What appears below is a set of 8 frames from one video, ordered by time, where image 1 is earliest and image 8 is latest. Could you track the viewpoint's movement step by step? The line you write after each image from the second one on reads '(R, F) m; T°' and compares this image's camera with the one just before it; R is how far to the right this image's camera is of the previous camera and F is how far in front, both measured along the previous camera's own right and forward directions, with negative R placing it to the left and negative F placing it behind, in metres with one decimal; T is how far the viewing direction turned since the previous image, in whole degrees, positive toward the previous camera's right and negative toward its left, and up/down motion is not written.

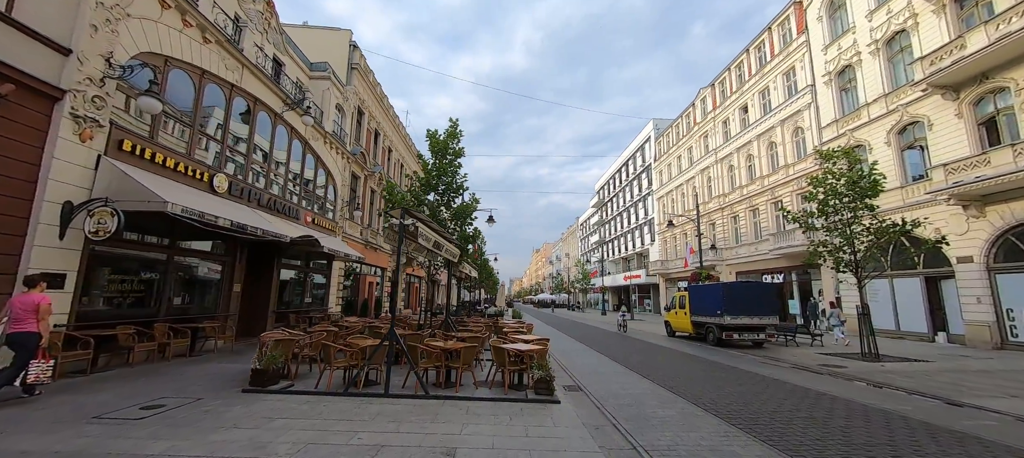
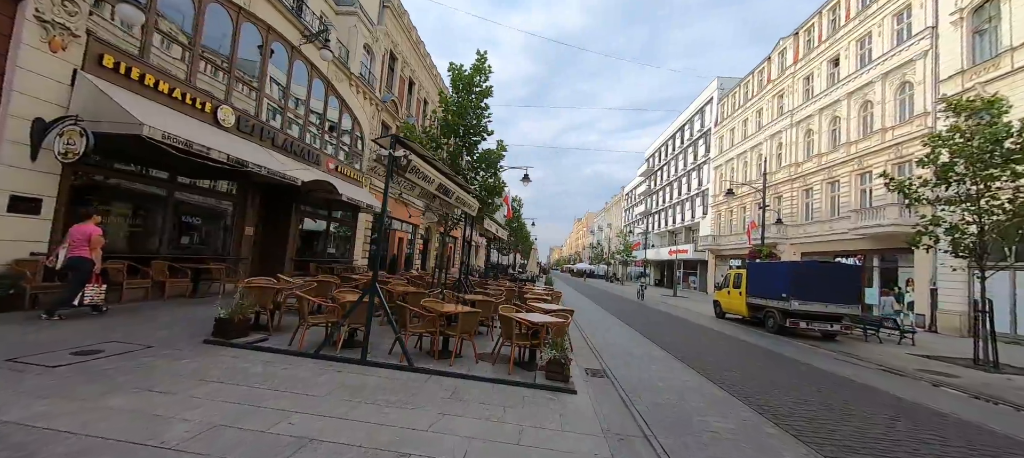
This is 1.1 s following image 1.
(+0.4, +1.5) m; -6°
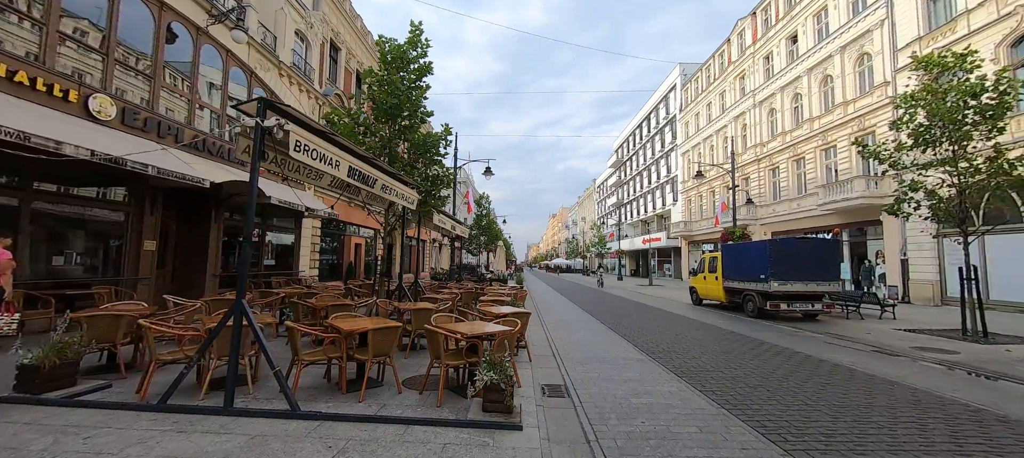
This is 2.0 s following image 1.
(+0.6, +1.3) m; +3°
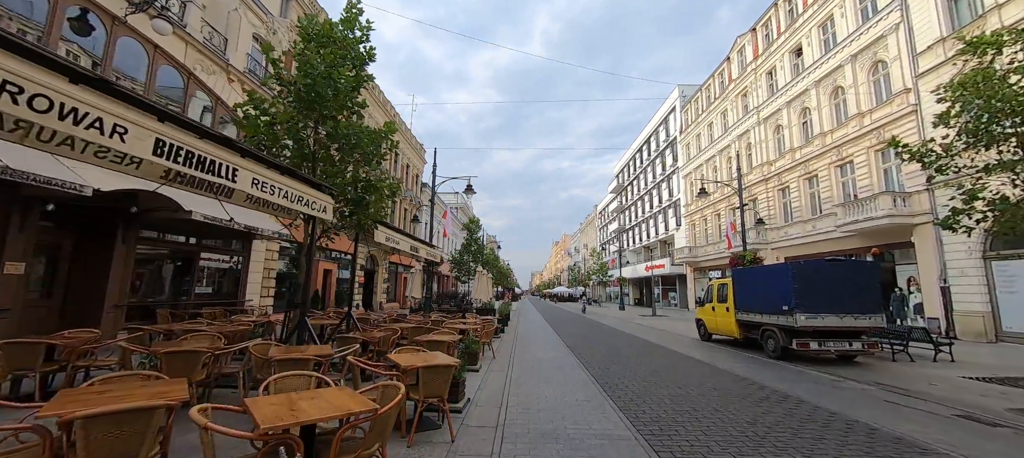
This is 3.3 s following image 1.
(+0.9, +2.0) m; -1°
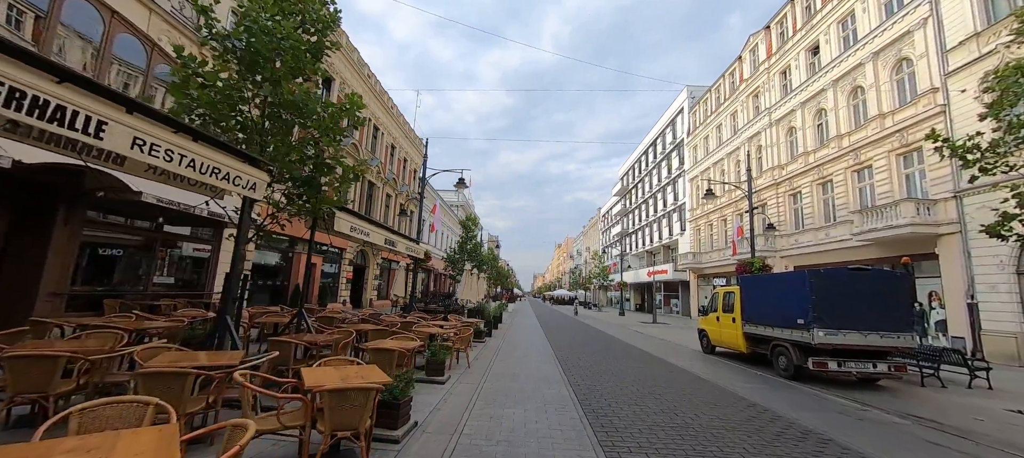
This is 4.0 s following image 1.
(+0.5, +1.0) m; -1°
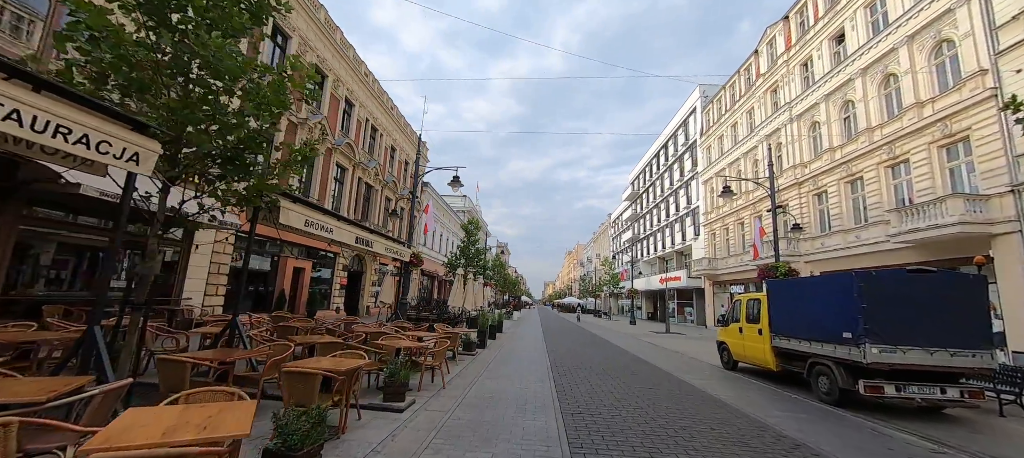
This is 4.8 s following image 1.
(+0.5, +1.3) m; -2°
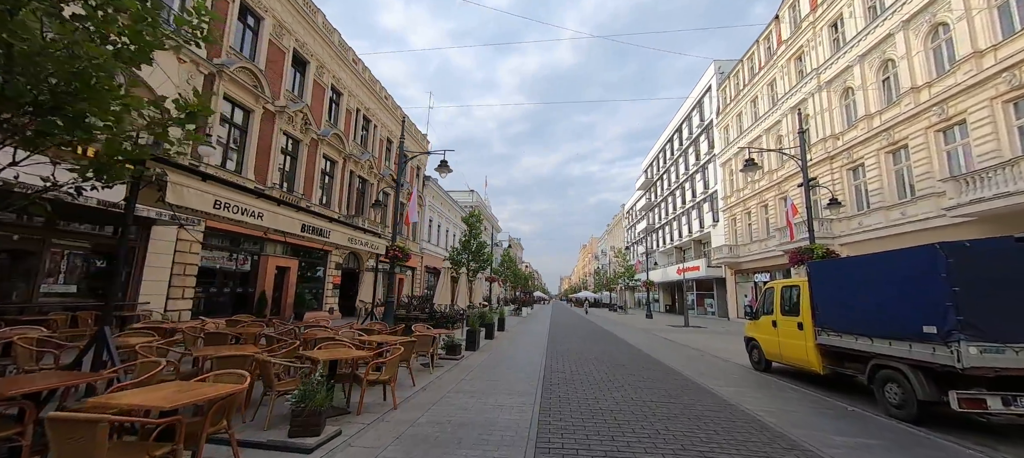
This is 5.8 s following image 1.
(+0.7, +1.6) m; -2°
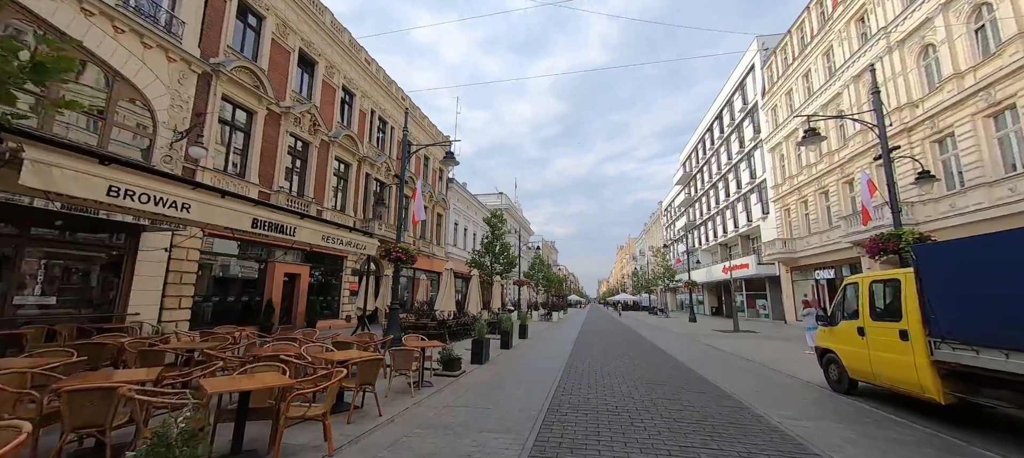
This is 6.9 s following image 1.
(+0.7, +1.6) m; -5°
